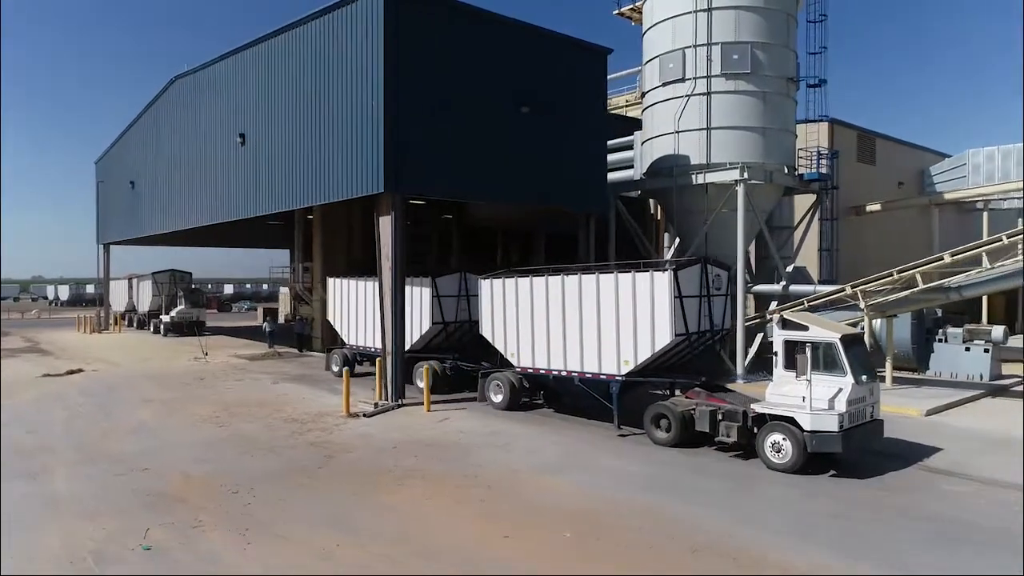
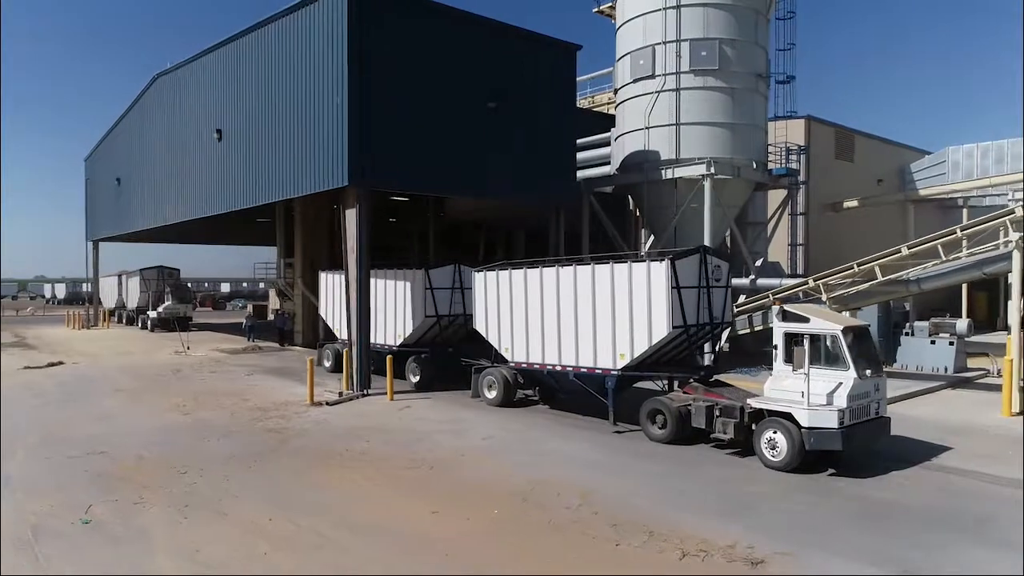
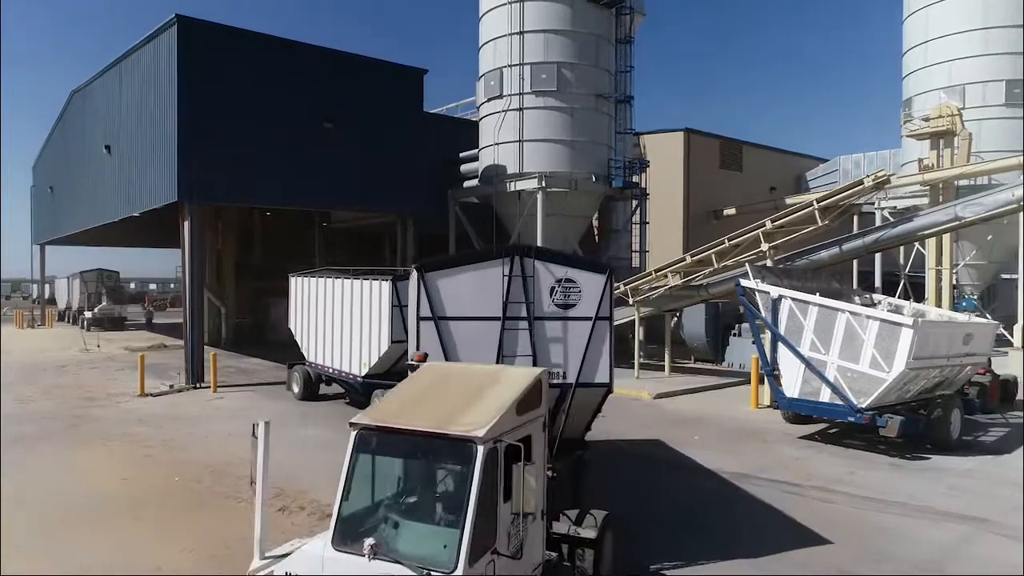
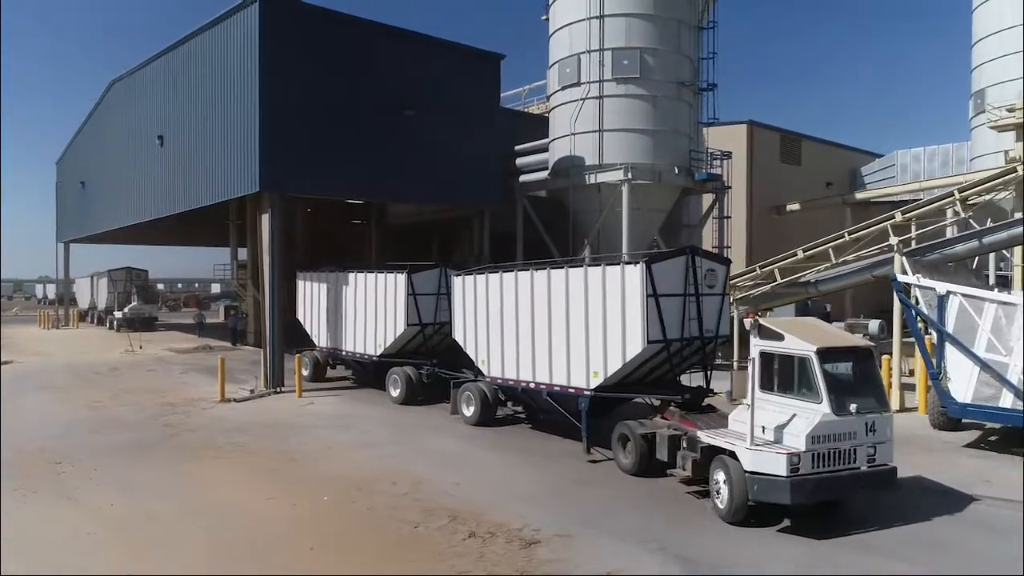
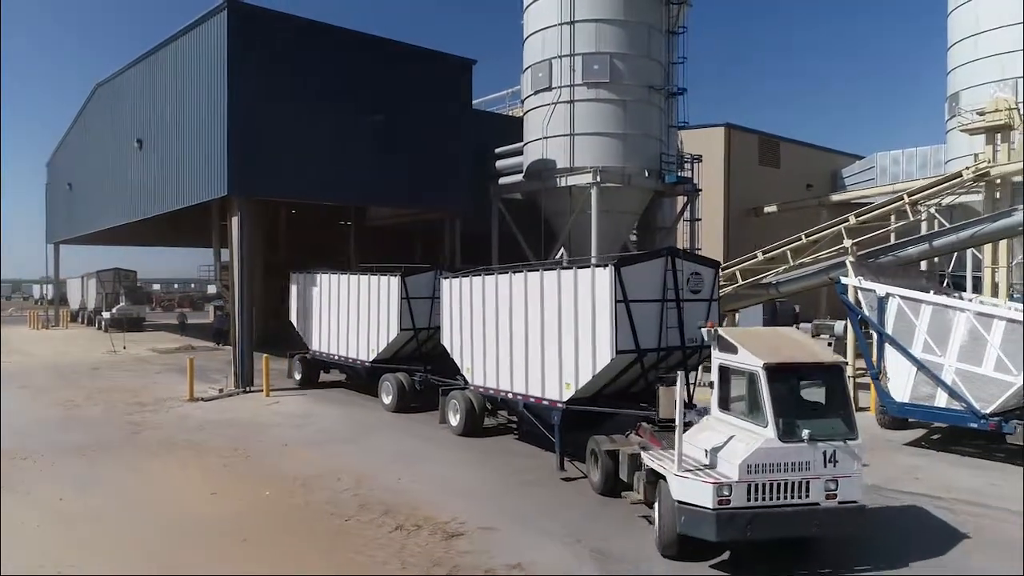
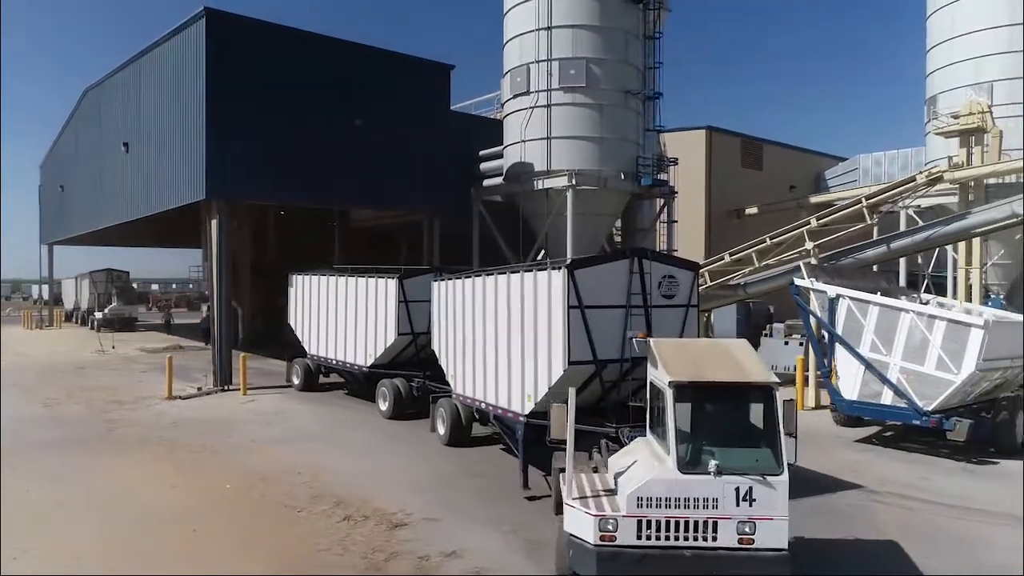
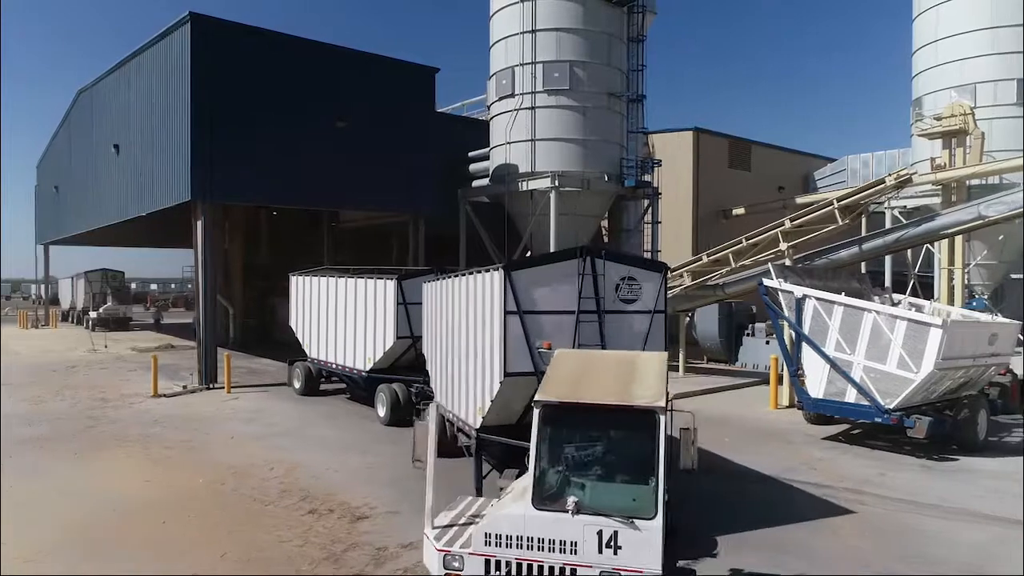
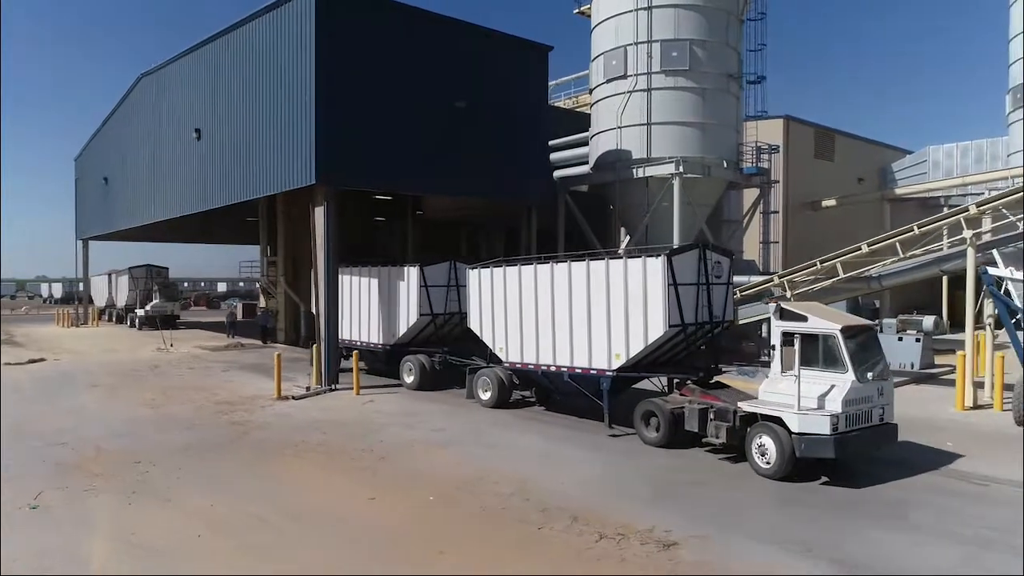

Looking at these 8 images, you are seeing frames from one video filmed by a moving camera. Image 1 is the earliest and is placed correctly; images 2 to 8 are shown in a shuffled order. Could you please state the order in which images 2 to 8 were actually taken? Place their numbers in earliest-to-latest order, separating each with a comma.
2, 8, 4, 5, 6, 7, 3
